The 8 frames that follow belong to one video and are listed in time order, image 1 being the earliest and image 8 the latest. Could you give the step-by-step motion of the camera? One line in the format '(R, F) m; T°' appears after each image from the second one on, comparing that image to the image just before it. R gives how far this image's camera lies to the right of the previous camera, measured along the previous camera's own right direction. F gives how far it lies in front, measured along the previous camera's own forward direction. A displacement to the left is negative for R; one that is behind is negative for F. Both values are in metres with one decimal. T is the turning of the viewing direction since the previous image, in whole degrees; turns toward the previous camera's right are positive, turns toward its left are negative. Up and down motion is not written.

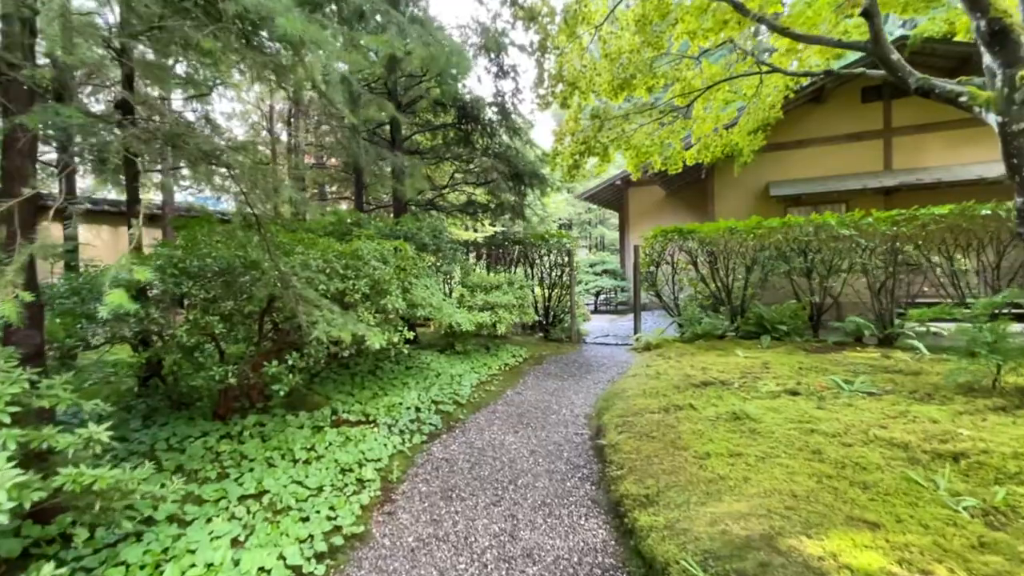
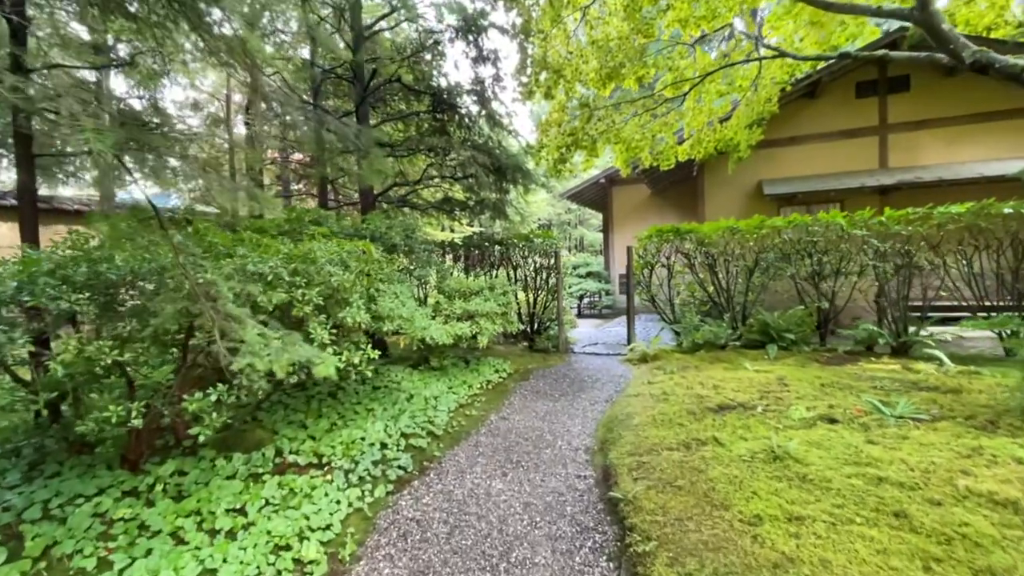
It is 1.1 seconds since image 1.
(-0.1, +0.6) m; +2°
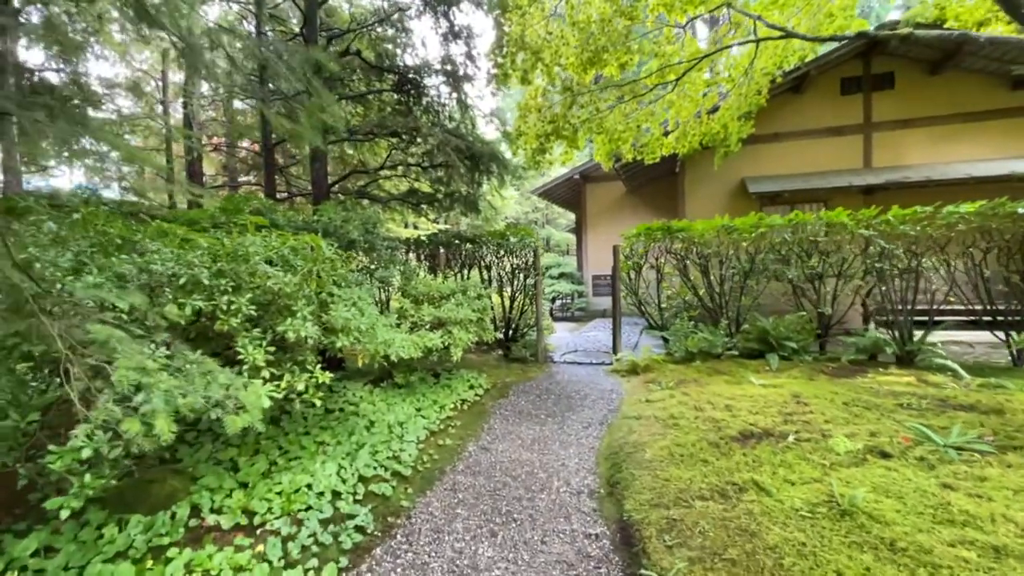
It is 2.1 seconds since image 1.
(-0.1, +0.6) m; +4°
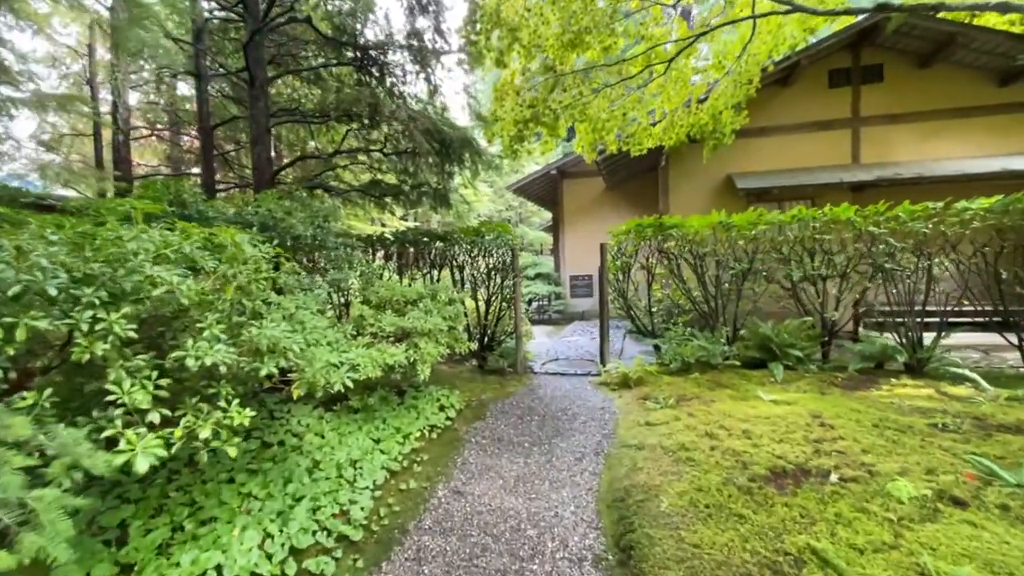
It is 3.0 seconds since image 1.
(0.0, +0.6) m; +3°
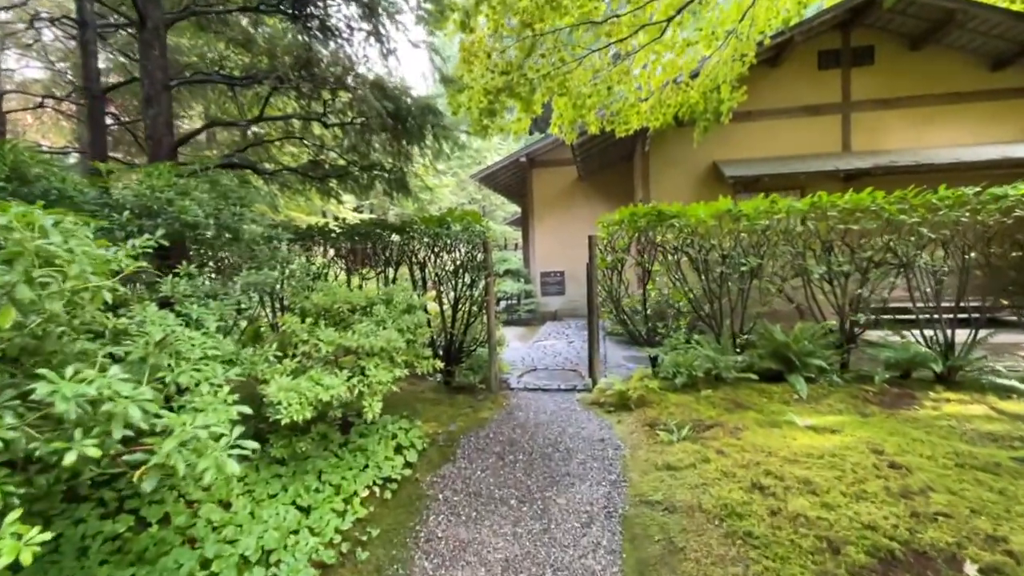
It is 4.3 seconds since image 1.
(-0.1, +0.8) m; +4°
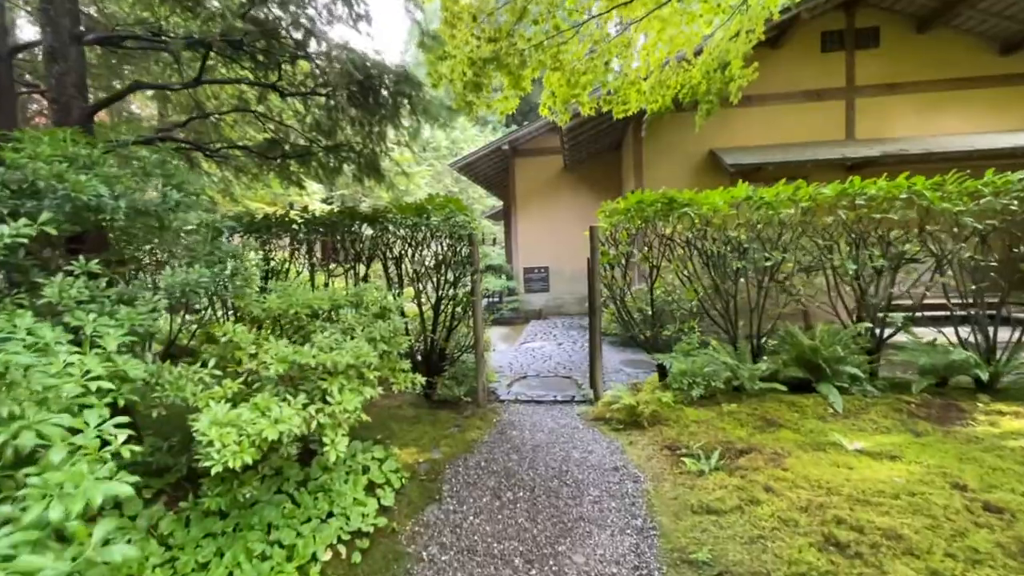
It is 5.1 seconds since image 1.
(-0.1, +0.6) m; +2°
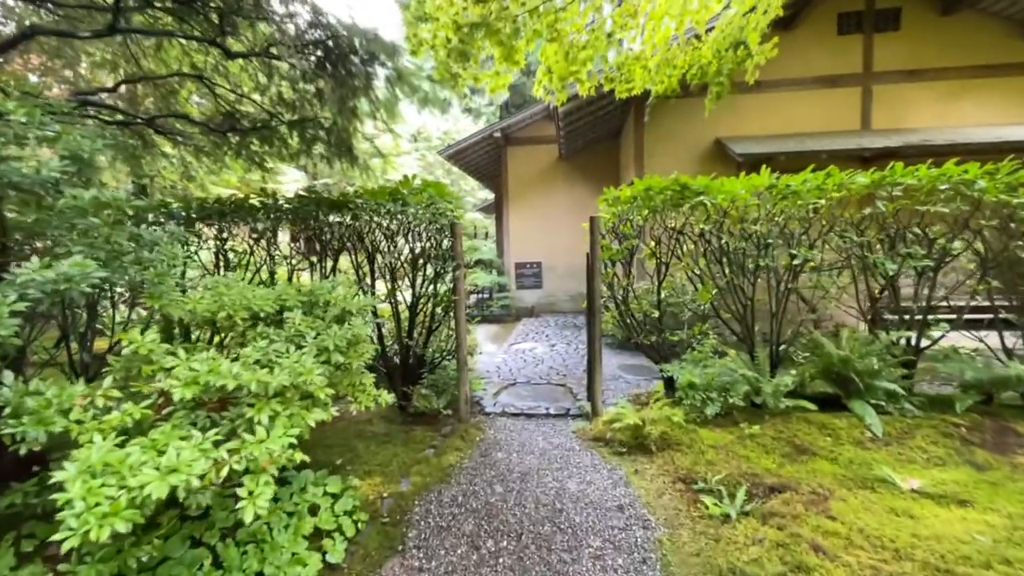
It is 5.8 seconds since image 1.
(0.0, +0.5) m; +1°
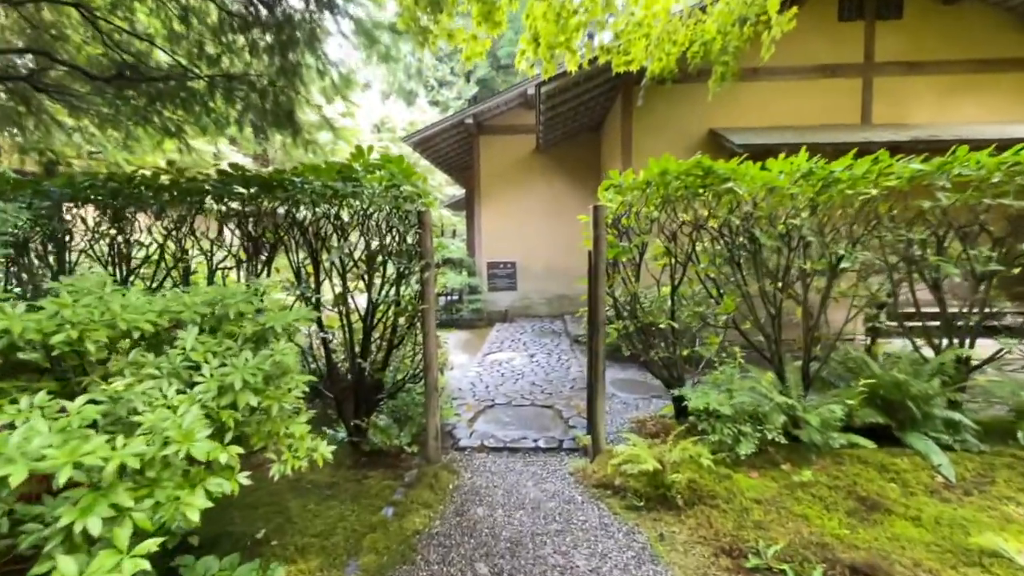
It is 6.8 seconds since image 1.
(-0.1, +0.7) m; +4°
